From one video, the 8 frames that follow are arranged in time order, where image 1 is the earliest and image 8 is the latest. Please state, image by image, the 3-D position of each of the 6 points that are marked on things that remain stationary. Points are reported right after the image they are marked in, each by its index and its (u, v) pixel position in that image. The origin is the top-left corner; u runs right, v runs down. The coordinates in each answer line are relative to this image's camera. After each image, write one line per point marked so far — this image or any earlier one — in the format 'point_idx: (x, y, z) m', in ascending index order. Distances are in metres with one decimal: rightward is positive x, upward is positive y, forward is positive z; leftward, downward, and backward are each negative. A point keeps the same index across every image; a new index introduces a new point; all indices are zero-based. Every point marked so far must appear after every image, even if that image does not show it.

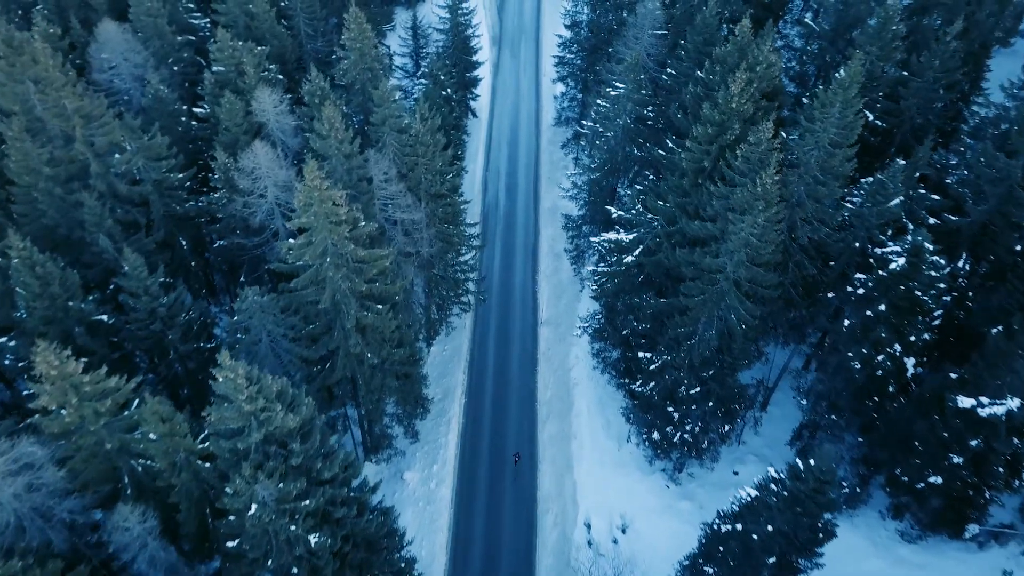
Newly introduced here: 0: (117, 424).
0: (-8.0, -2.8, +18.9) m
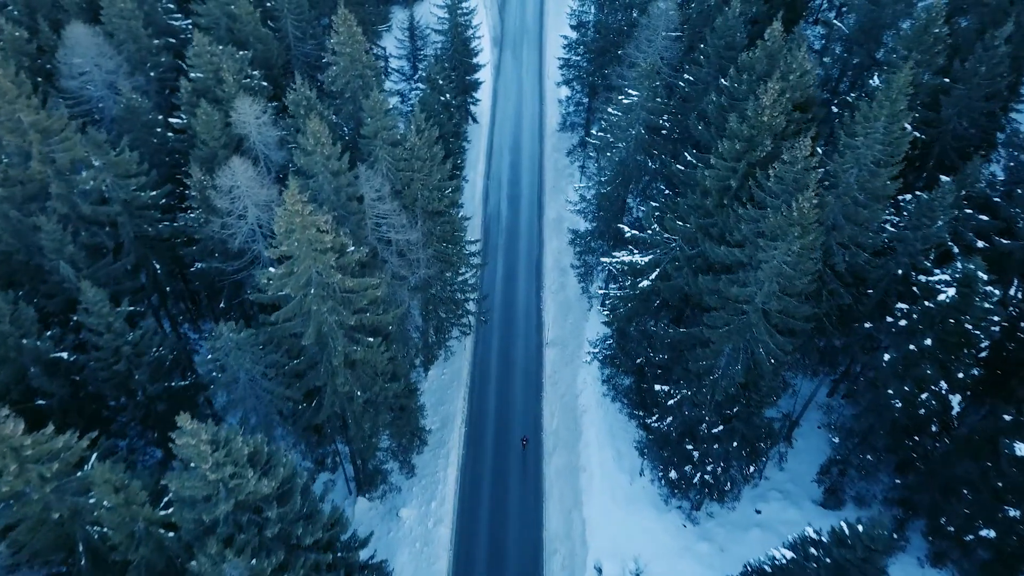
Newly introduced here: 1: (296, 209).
0: (-7.9, -3.5, +16.6) m
1: (-4.5, +1.6, +19.2) m
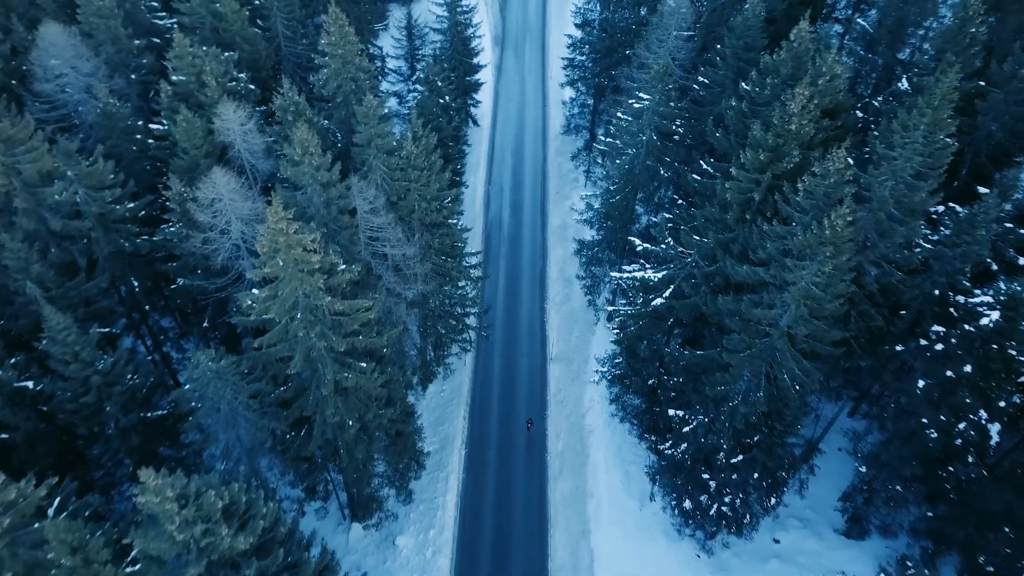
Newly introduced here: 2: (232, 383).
0: (-7.8, -4.0, +14.9) m
1: (-4.4, +1.1, +17.5) m
2: (-5.8, -2.0, +19.3) m
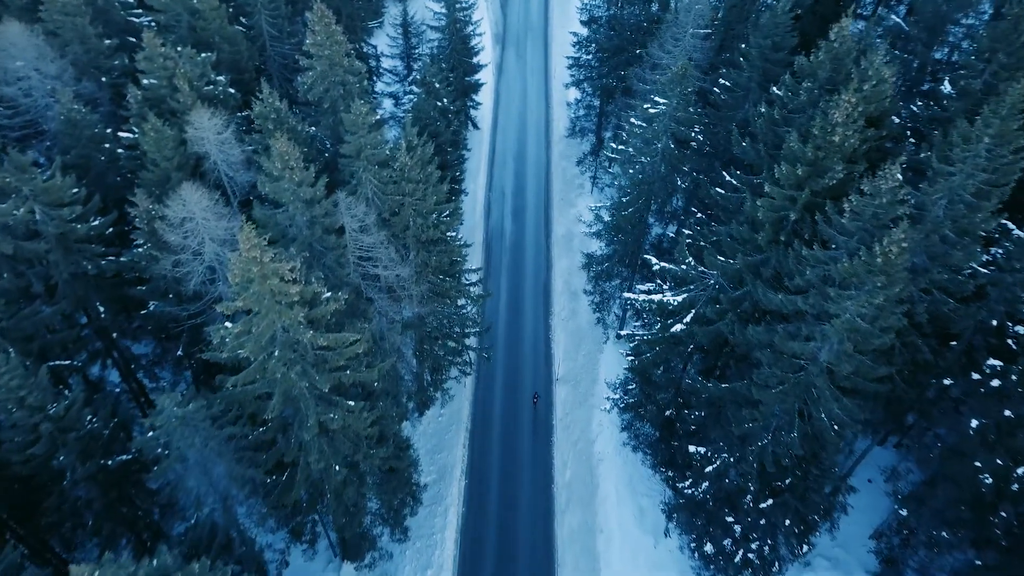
0: (-7.7, -4.7, +12.7) m
1: (-4.3, +0.5, +15.3) m
2: (-5.7, -2.6, +17.1) m
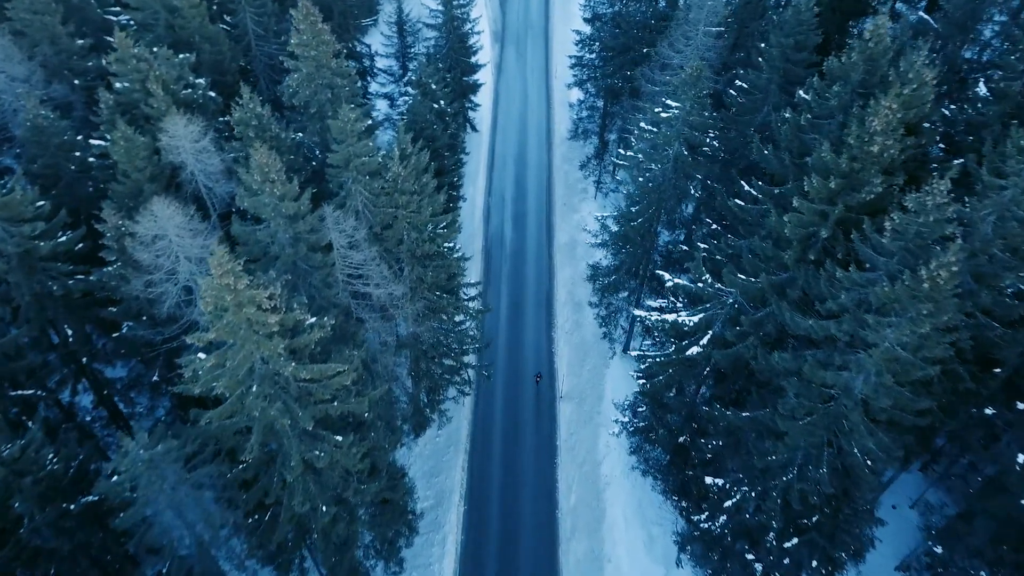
0: (-7.6, -5.2, +11.0) m
1: (-4.2, +0.1, +13.6) m
2: (-5.7, -3.0, +15.4) m
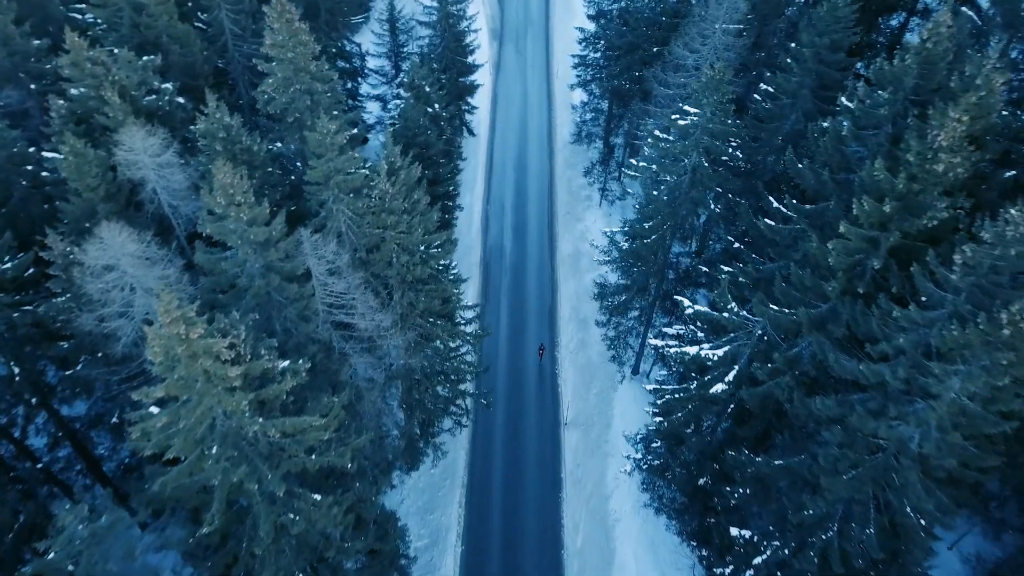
0: (-7.6, -5.8, +8.8) m
1: (-4.2, -0.5, +11.4) m
2: (-5.6, -3.7, +13.2) m
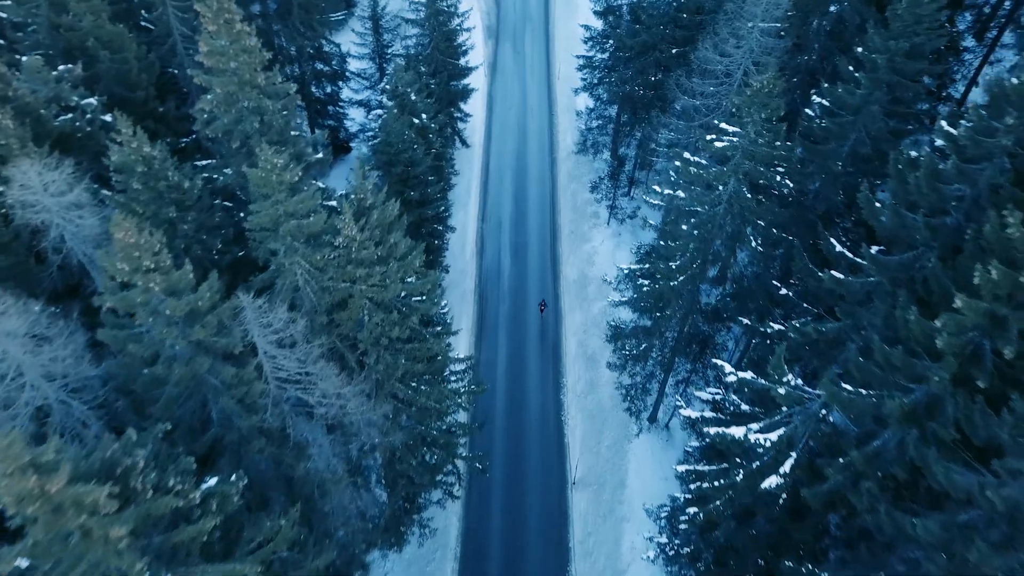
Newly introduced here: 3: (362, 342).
0: (-7.5, -6.9, +5.2) m
1: (-4.1, -1.7, +7.8) m
2: (-5.6, -4.8, +9.6) m
3: (-2.4, -0.9, +15.1) m
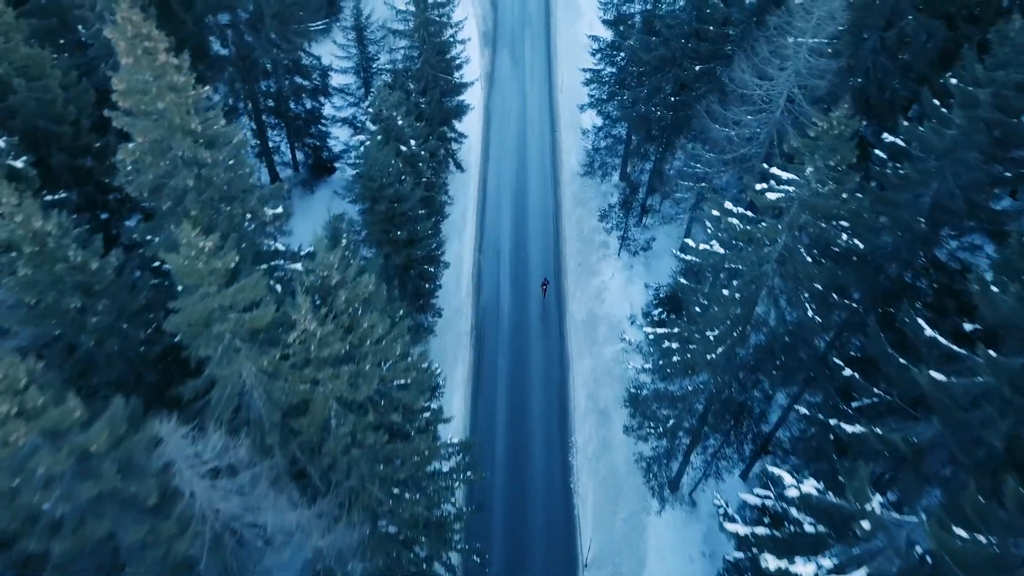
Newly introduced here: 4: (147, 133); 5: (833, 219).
0: (-7.4, -8.2, +2.1) m
1: (-4.0, -2.9, +4.6) m
2: (-5.5, -6.0, +6.4) m
3: (-2.3, -2.2, +12.0) m
4: (-4.4, +1.9, +11.3) m
5: (+4.7, +1.0, +13.6) m
